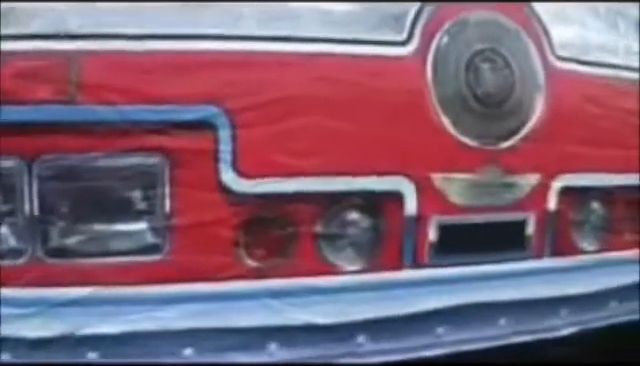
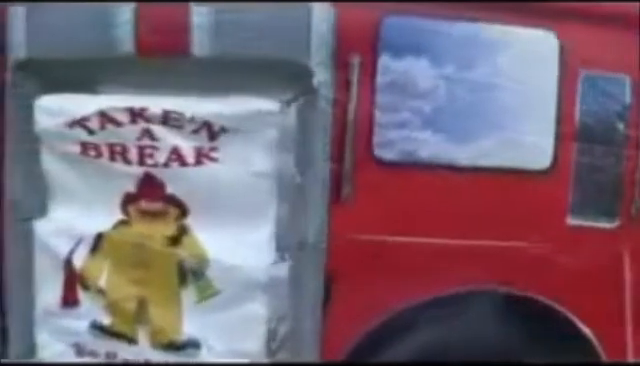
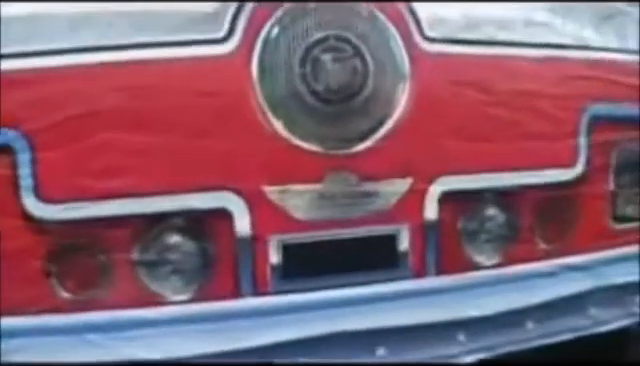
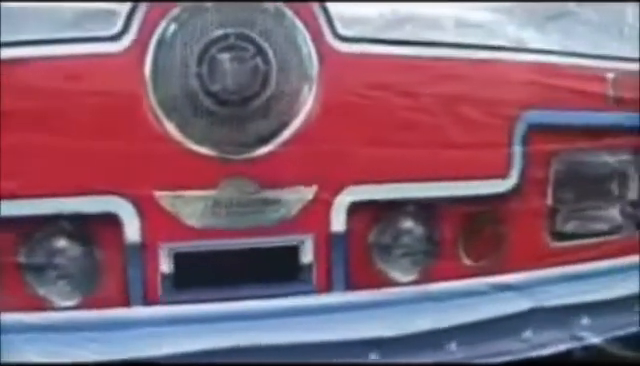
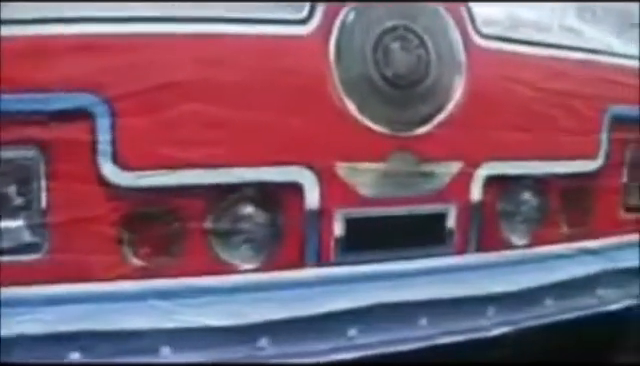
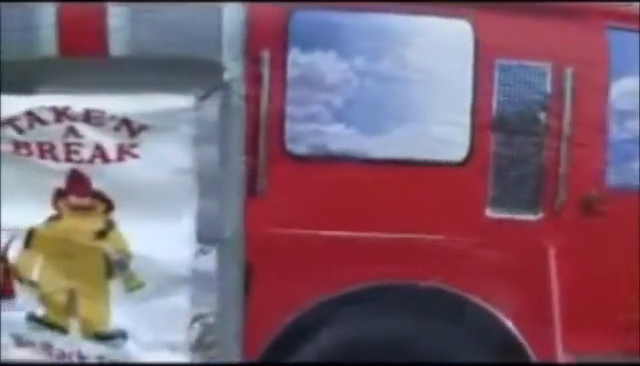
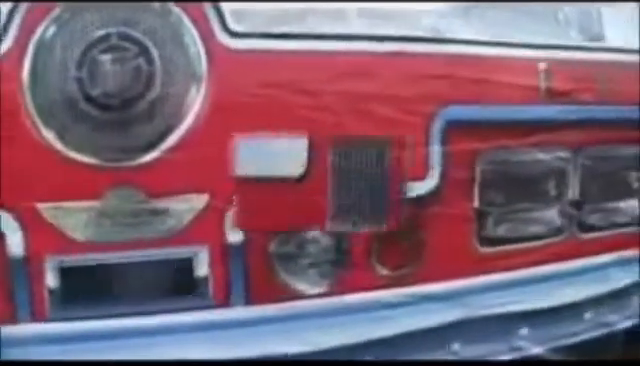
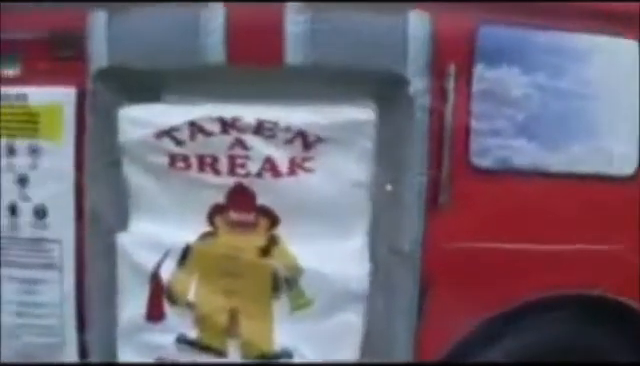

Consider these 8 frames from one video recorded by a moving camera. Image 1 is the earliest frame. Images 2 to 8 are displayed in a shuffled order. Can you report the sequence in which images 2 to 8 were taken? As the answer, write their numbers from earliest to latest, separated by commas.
5, 3, 4, 7, 6, 2, 8
